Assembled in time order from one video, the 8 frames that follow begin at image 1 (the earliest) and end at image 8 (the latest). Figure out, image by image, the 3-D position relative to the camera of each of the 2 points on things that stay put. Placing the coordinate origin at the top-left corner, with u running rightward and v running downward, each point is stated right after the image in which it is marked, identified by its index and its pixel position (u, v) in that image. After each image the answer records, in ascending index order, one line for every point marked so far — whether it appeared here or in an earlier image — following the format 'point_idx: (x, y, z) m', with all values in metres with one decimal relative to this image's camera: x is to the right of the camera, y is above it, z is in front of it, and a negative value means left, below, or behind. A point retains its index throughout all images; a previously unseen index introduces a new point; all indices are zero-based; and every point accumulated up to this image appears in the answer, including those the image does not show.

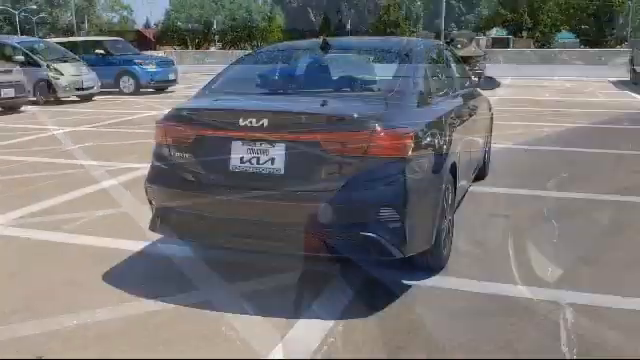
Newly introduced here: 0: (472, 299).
0: (+1.1, -0.8, +4.4) m
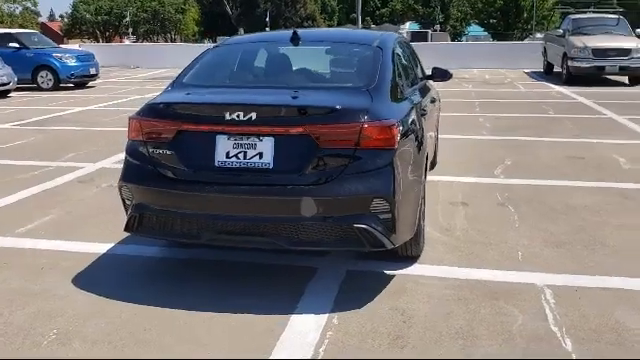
0: (+1.0, -0.8, +4.5) m
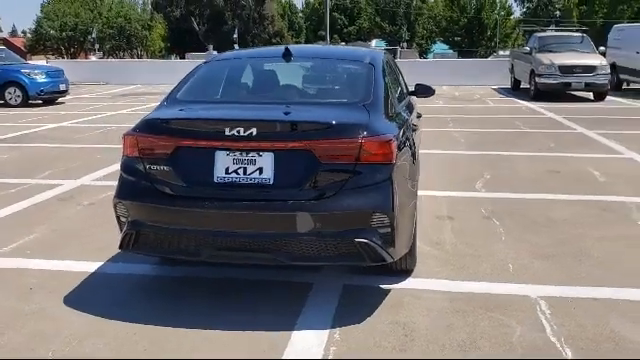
0: (+1.0, -0.9, +4.6) m
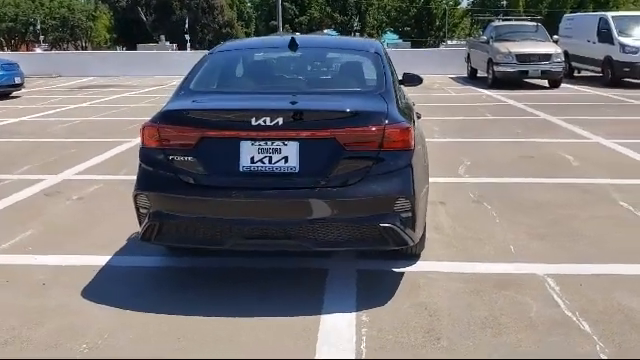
0: (+1.1, -0.7, +4.8) m
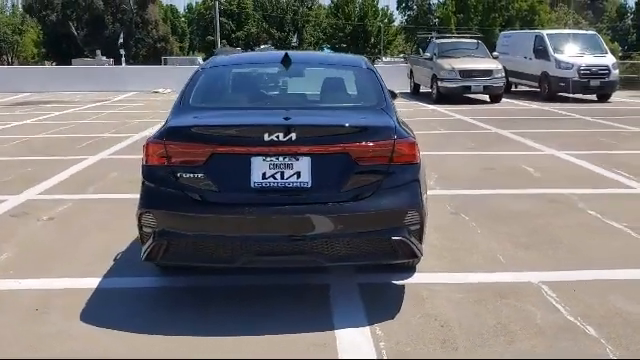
0: (+1.1, -0.8, +4.9) m
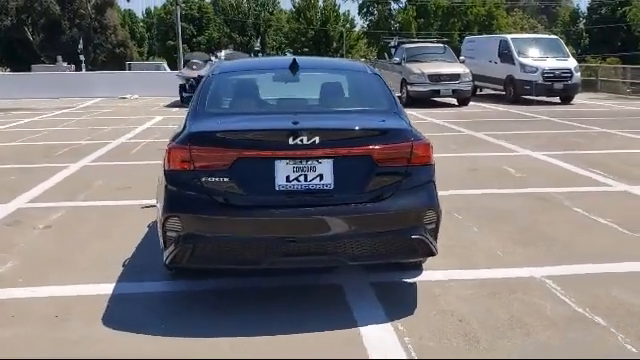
0: (+1.2, -0.8, +5.1) m
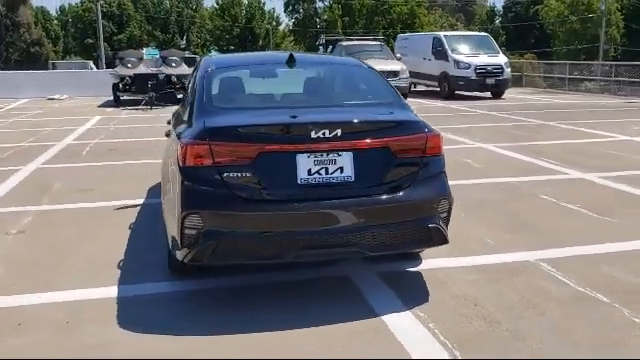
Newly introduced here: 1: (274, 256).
0: (+1.3, -0.7, +5.2) m
1: (-0.3, -0.5, +4.3) m
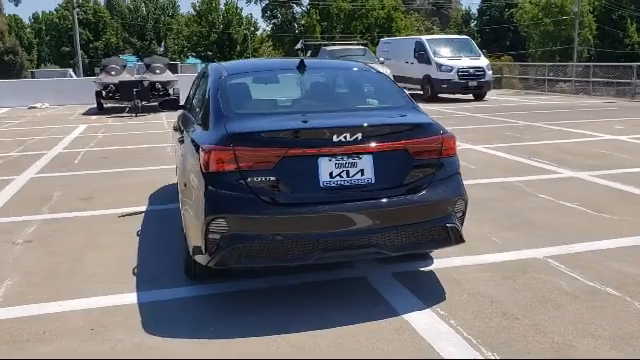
0: (+1.4, -0.8, +5.4) m
1: (-0.2, -0.5, +4.3) m
